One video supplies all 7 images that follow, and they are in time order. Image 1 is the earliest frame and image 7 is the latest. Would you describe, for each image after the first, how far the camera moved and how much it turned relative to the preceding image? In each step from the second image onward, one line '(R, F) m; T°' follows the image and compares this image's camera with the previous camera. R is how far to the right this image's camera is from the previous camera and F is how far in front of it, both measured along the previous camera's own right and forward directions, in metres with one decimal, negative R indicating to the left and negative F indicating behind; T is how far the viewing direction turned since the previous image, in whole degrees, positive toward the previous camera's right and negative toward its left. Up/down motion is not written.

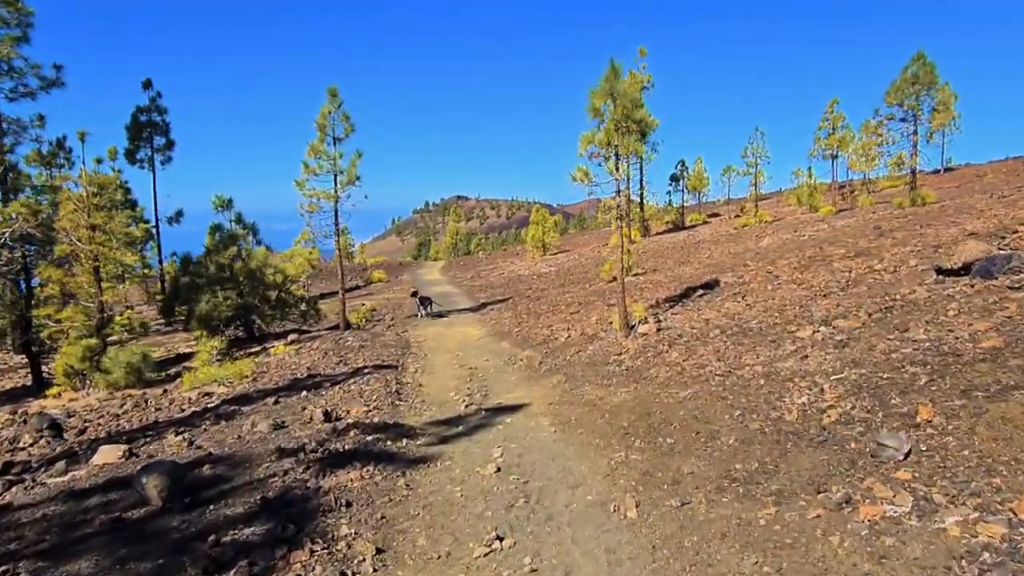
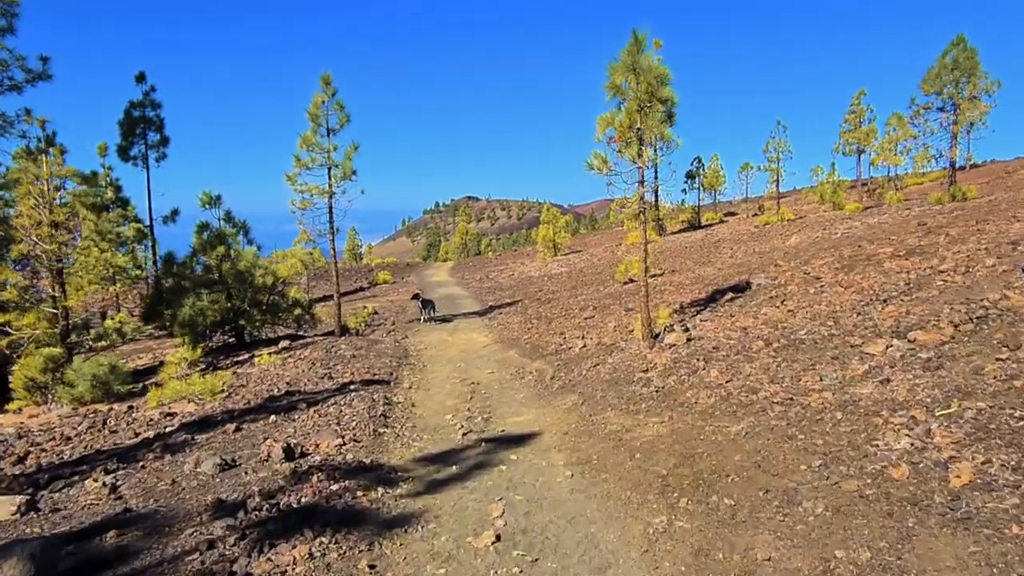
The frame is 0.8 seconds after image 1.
(0.0, +1.9) m; -1°
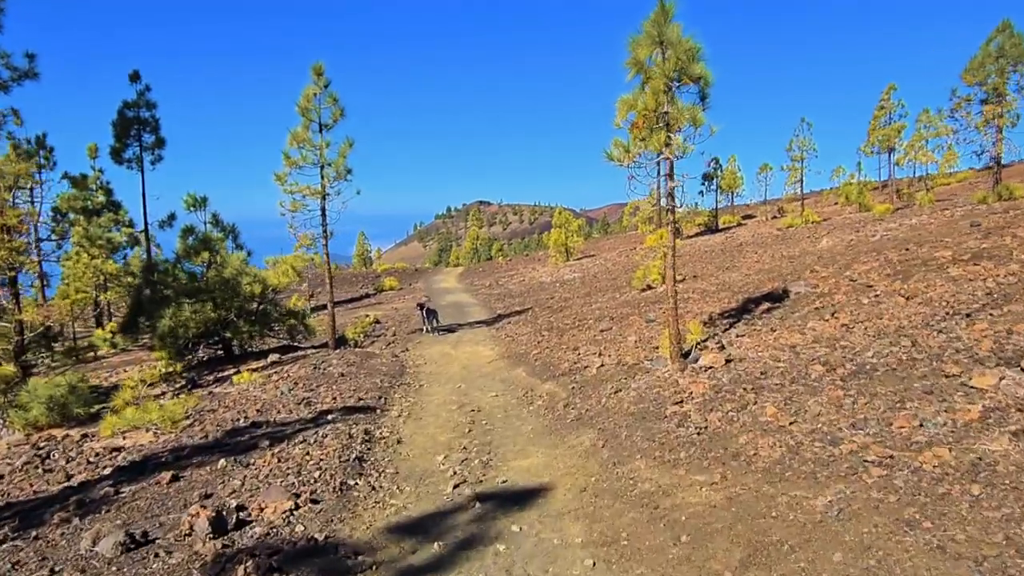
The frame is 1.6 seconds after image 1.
(+0.1, +1.9) m; -1°
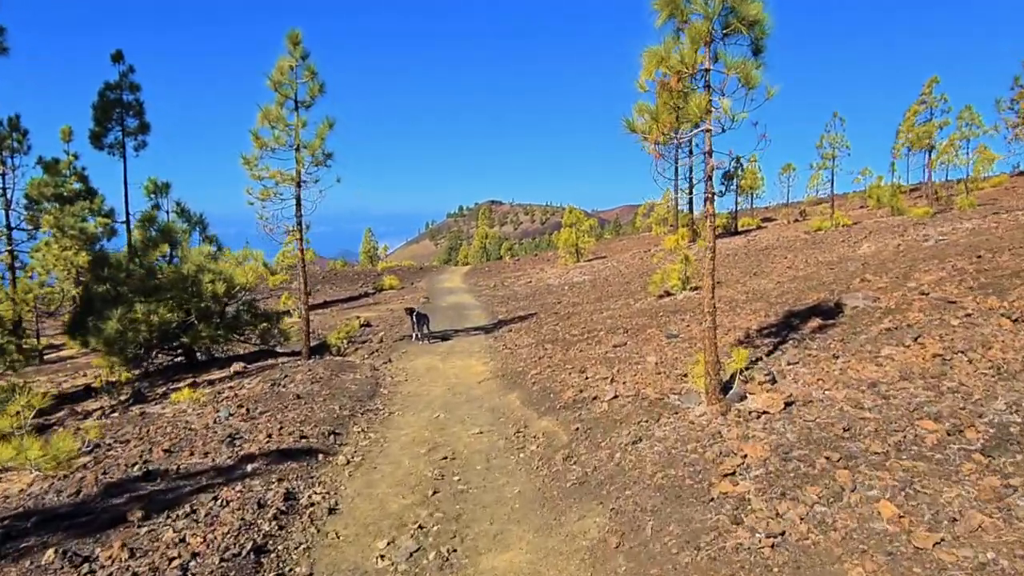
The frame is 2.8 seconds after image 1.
(+0.3, +2.8) m; -1°
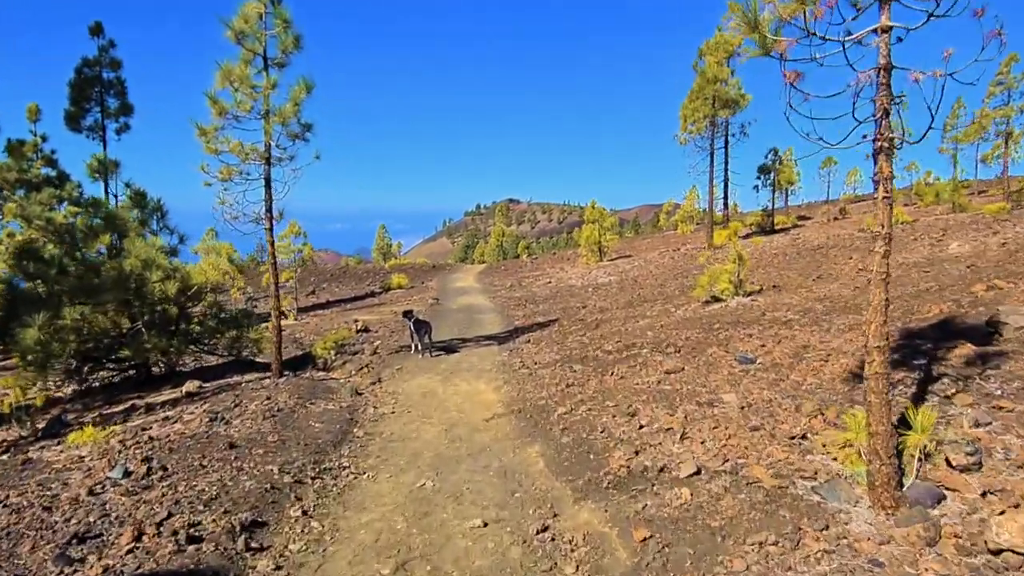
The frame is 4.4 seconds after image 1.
(-0.1, +3.7) m; -1°
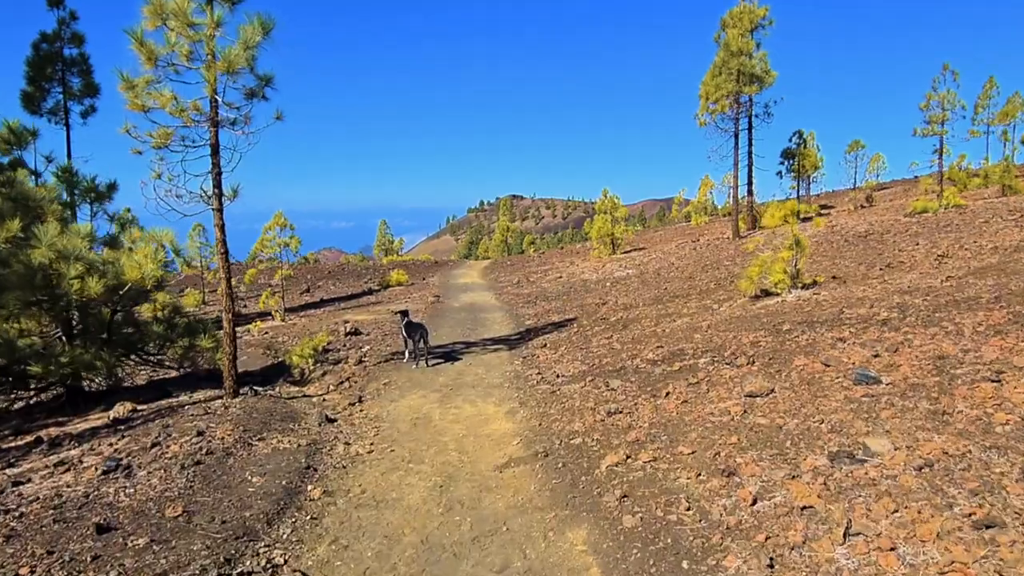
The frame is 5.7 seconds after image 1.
(-0.2, +3.3) m; 0°
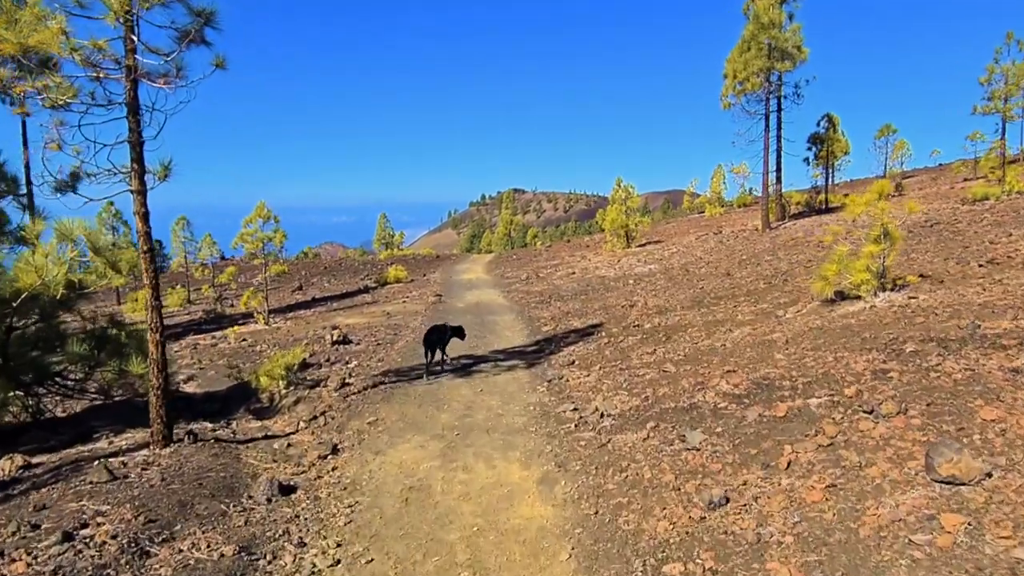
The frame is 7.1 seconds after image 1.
(-0.3, +3.2) m; 0°
